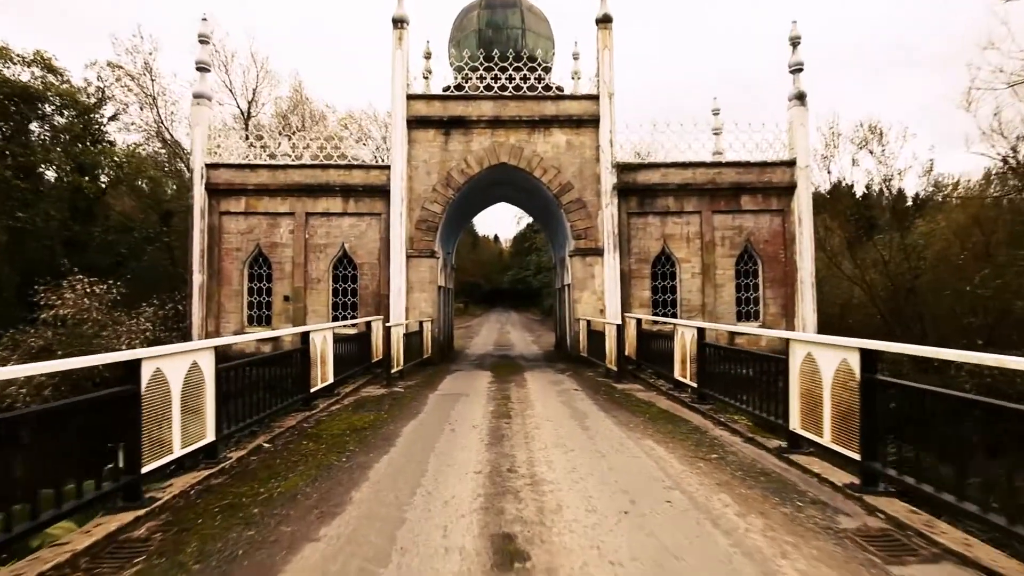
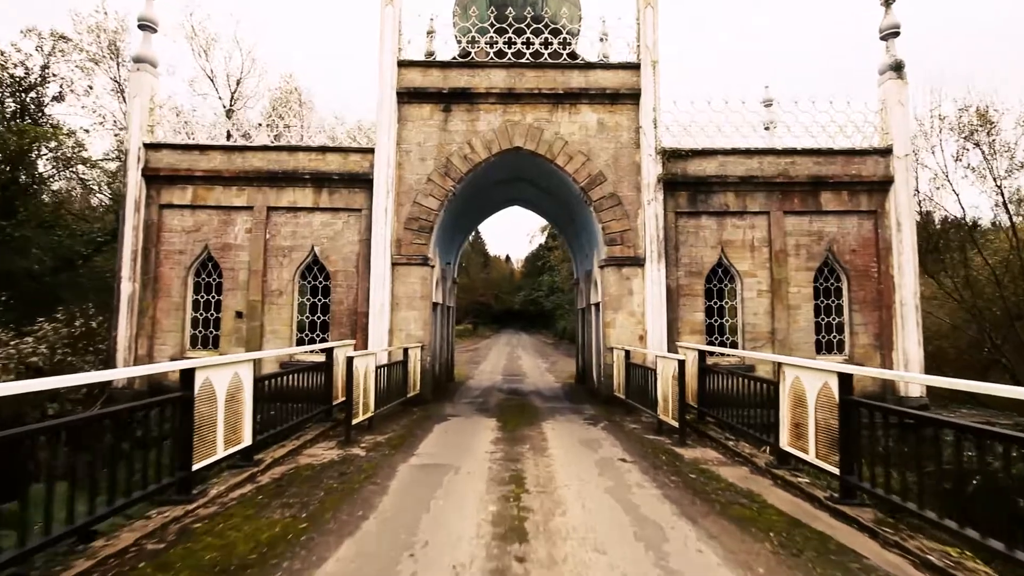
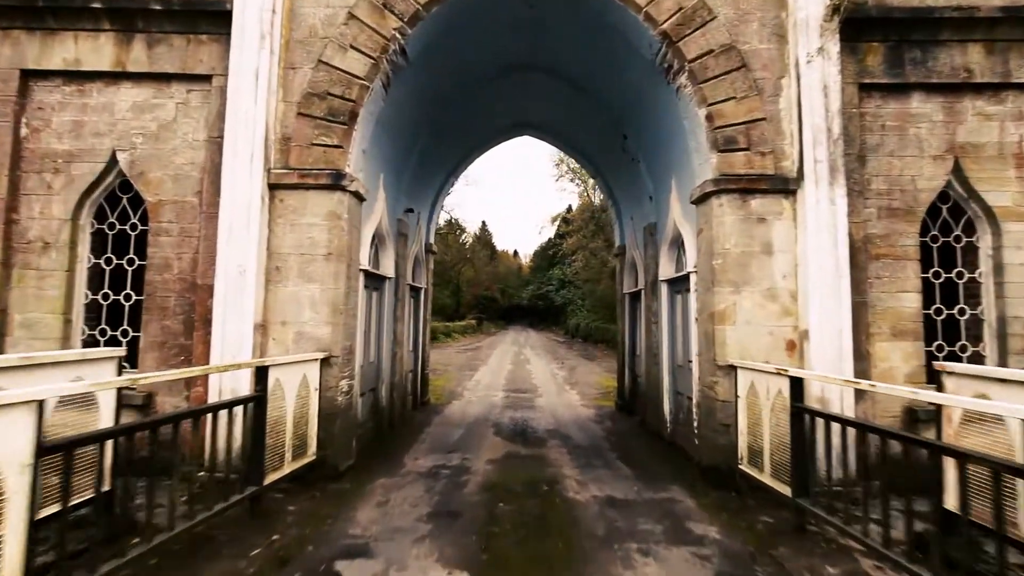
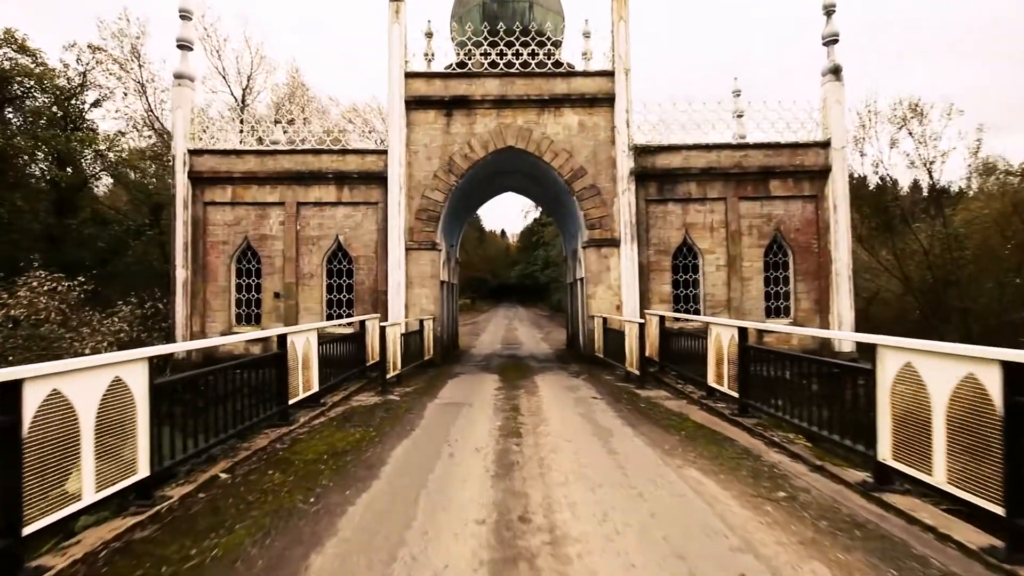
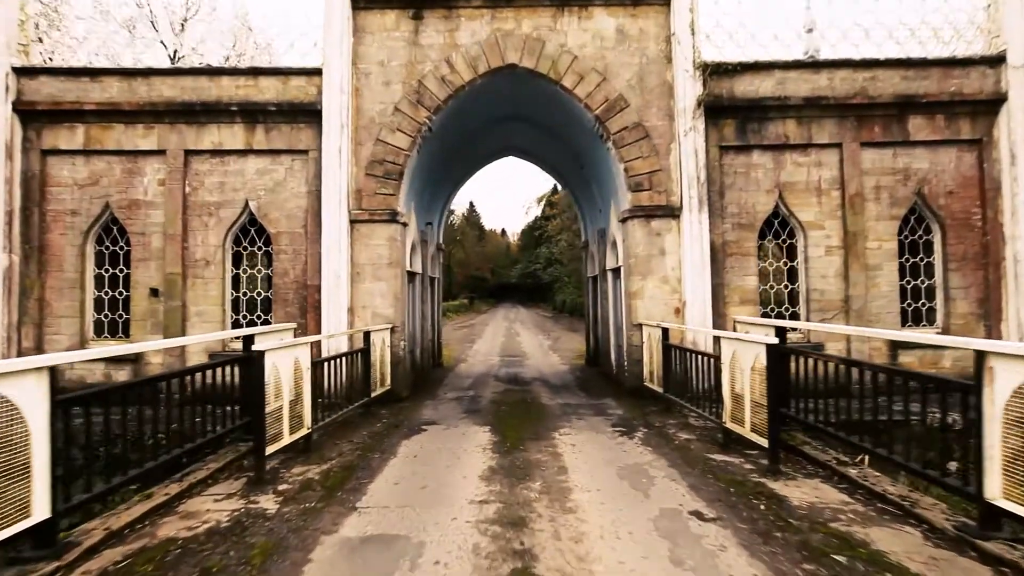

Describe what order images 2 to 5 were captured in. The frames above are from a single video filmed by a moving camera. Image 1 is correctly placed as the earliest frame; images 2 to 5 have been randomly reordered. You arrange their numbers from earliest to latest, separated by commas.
4, 2, 5, 3
